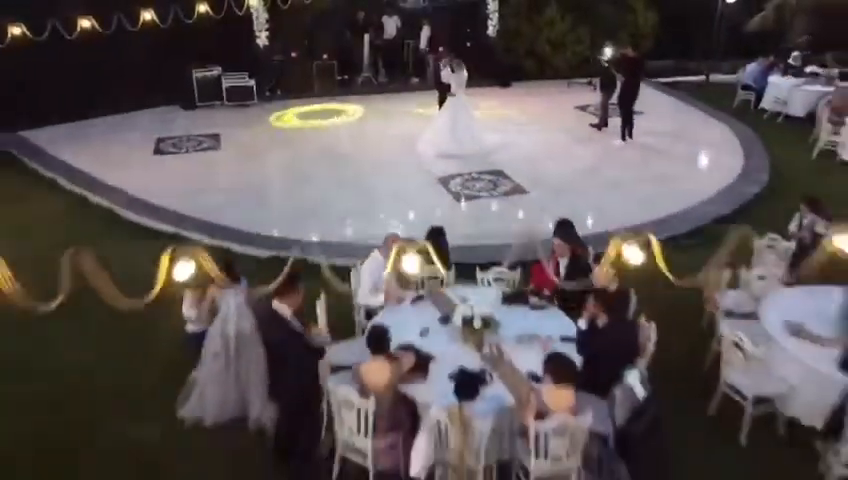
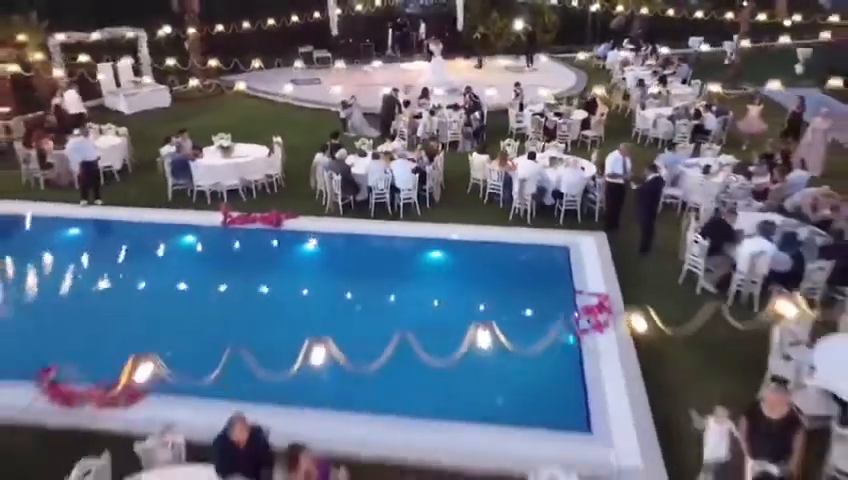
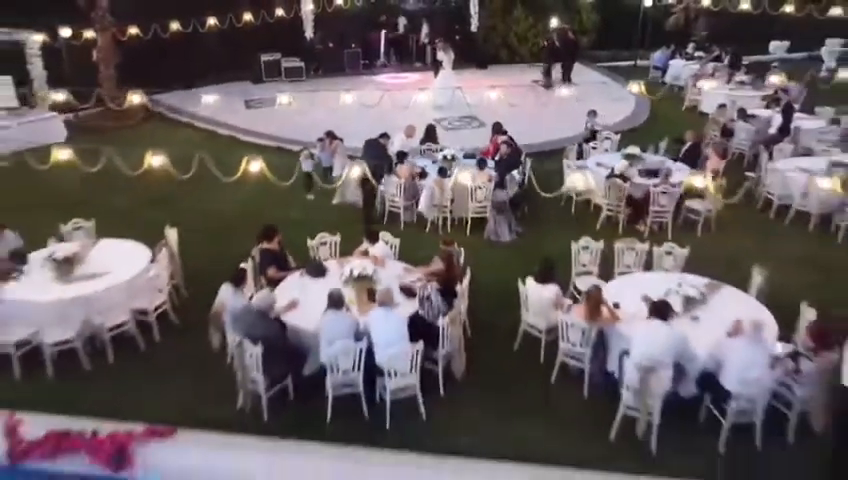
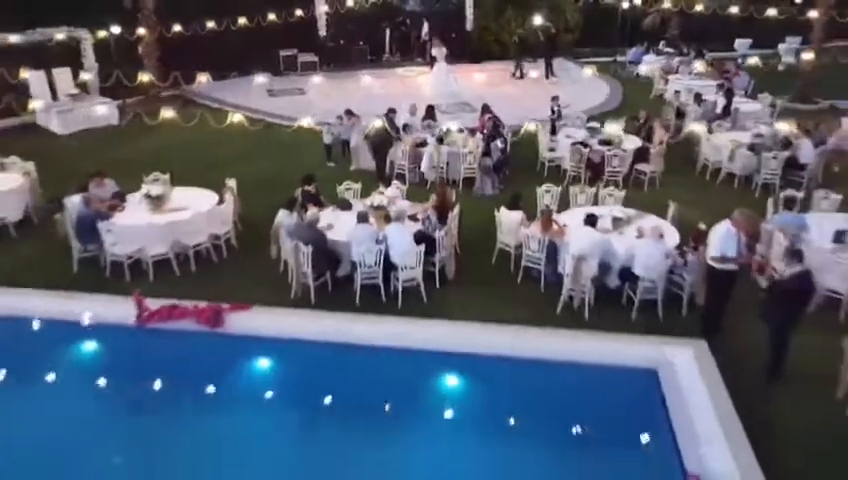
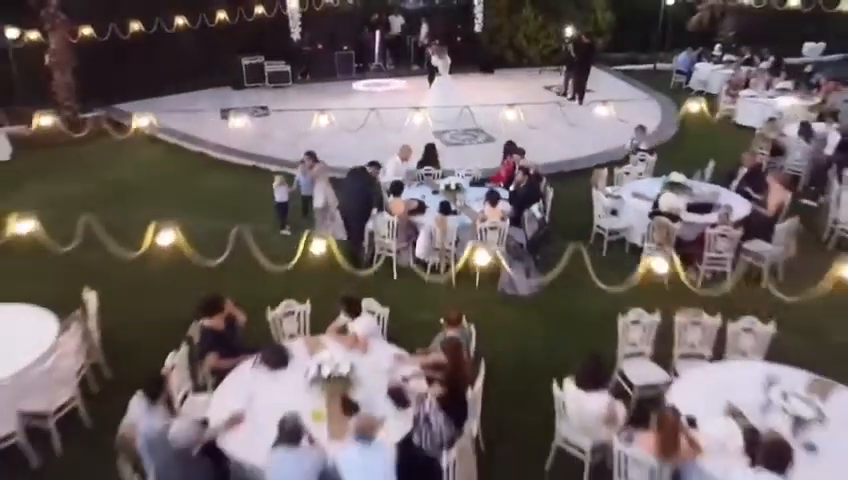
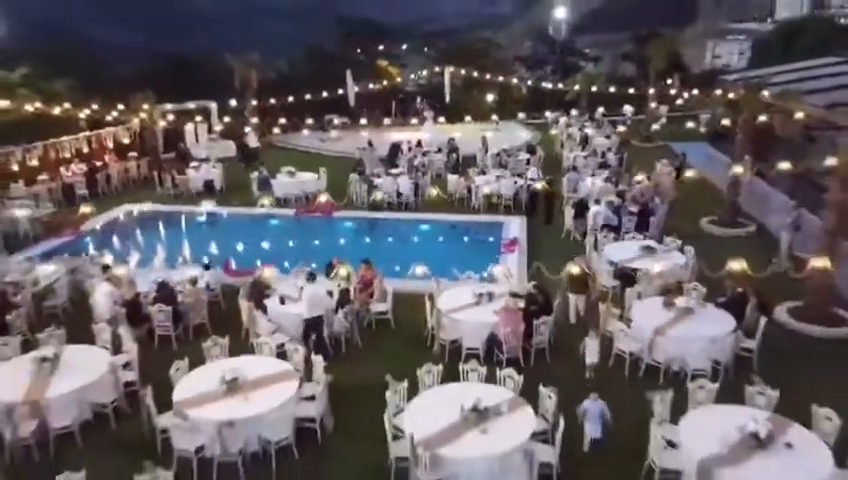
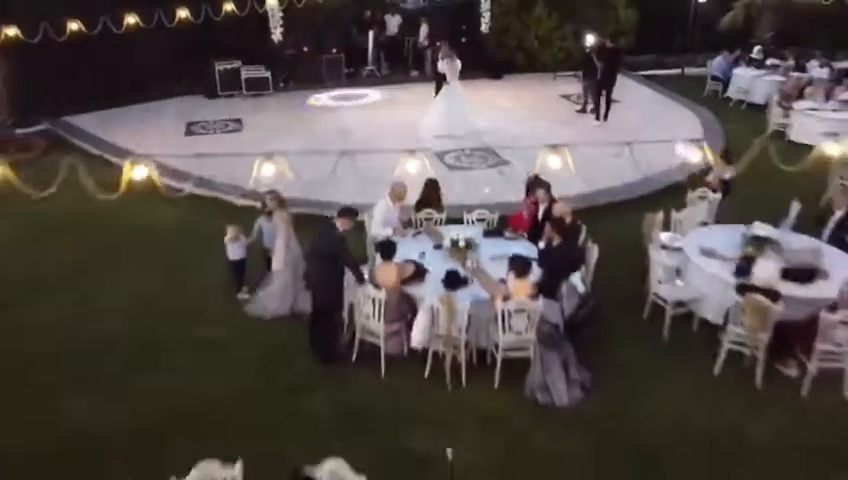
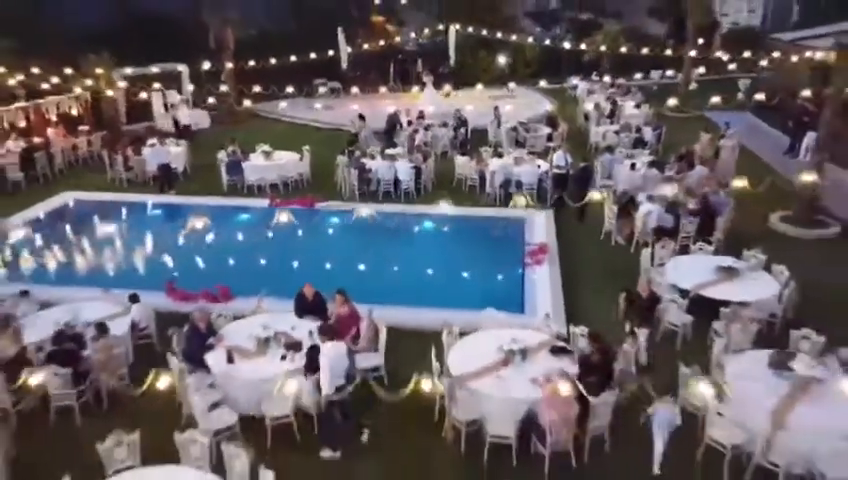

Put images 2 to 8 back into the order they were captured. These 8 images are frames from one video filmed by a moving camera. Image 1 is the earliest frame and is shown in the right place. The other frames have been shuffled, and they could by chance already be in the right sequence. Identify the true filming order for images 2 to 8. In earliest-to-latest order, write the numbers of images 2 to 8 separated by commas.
7, 5, 3, 4, 2, 8, 6
